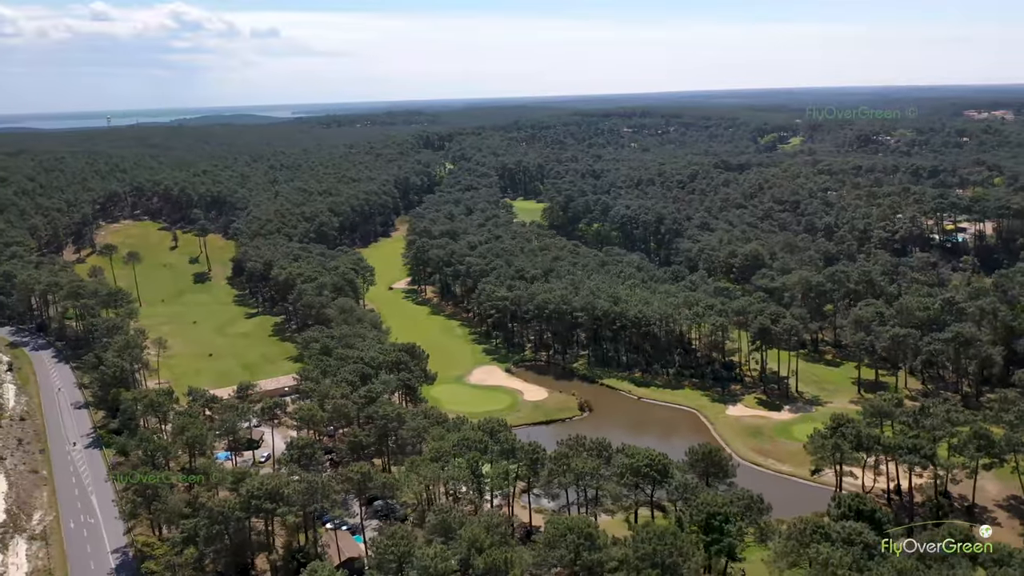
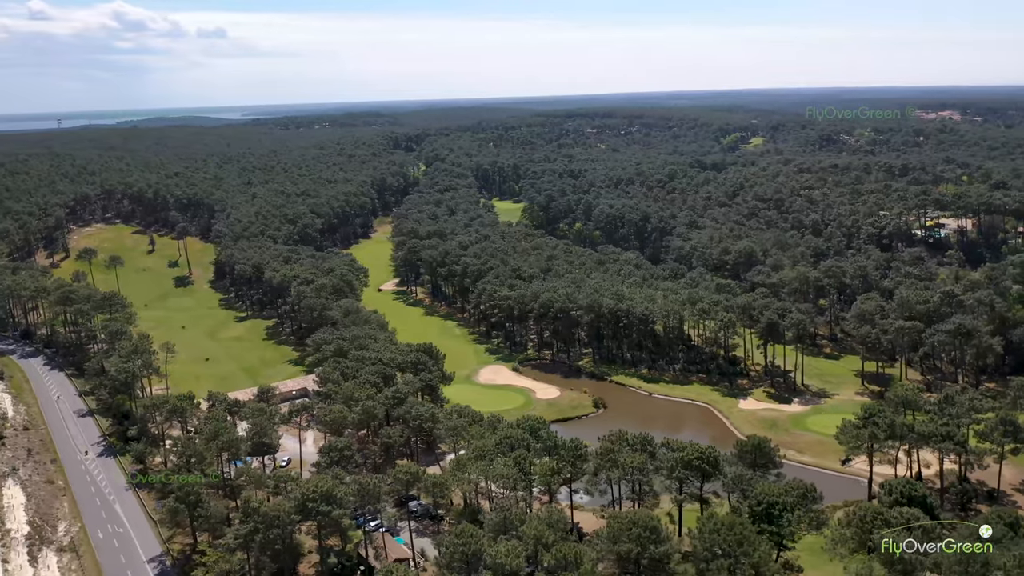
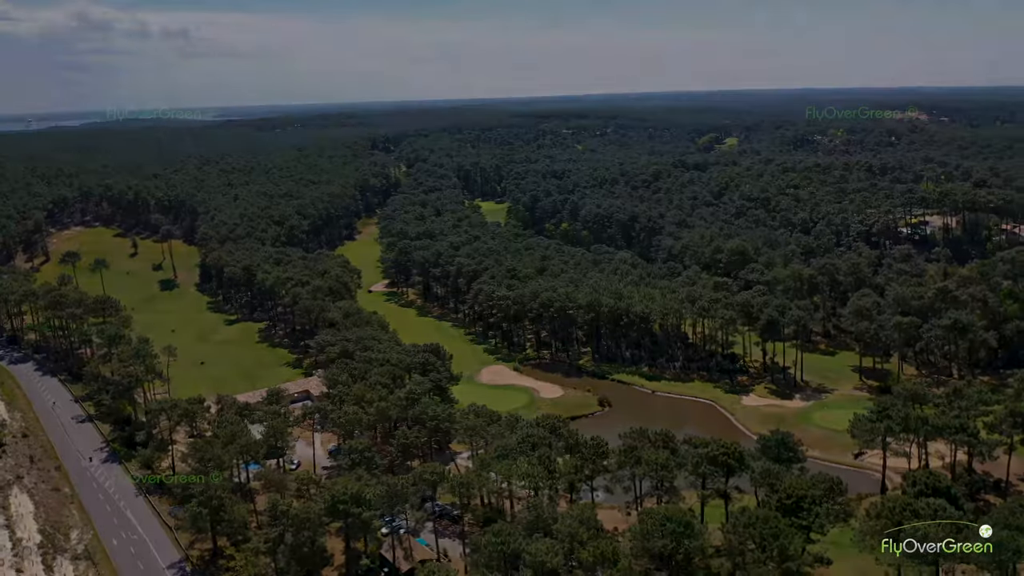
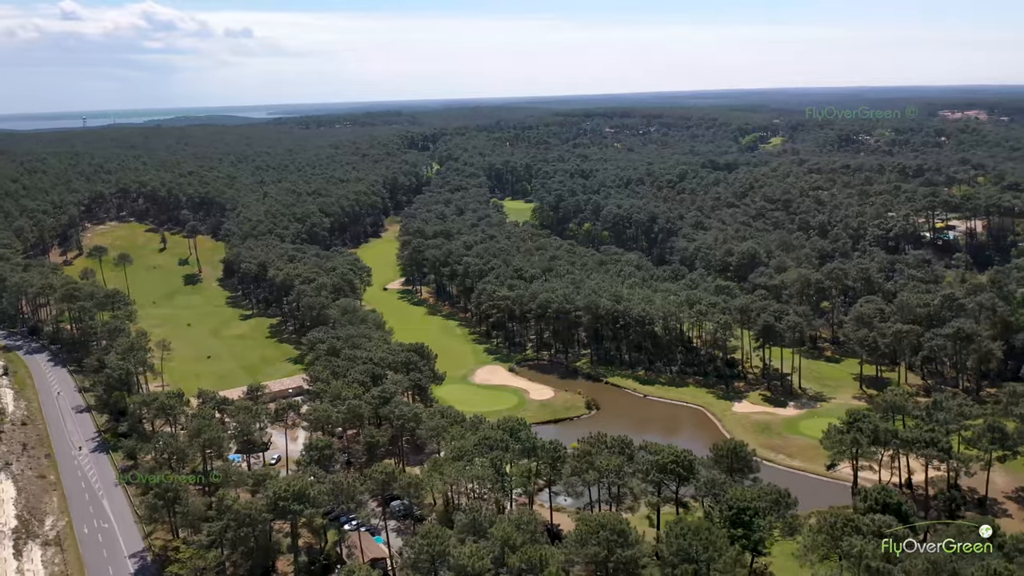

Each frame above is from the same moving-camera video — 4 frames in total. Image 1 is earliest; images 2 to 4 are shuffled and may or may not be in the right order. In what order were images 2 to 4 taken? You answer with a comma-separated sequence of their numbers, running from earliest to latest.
4, 2, 3
